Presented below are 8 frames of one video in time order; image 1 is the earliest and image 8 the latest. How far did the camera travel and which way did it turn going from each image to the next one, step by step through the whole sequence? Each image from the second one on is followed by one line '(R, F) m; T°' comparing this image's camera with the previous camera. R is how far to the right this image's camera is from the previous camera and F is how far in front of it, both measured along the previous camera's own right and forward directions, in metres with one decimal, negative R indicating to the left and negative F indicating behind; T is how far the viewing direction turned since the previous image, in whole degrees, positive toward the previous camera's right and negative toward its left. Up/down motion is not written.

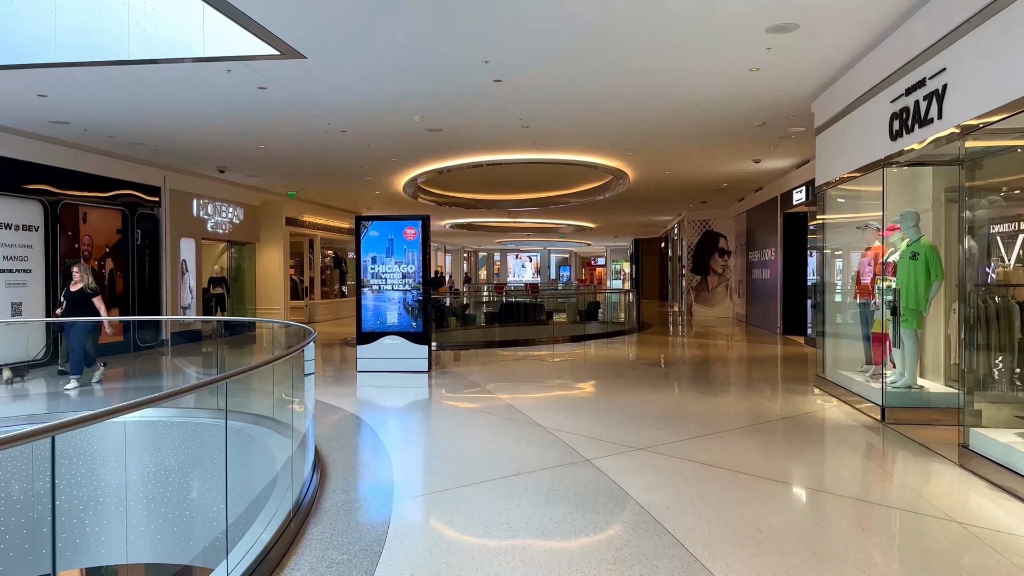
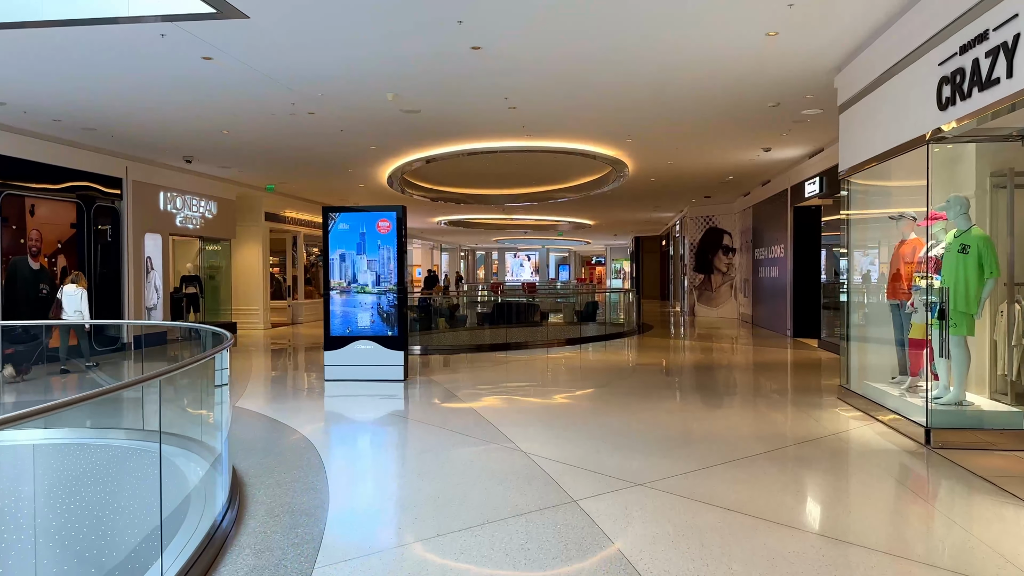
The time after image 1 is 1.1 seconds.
(+0.1, +0.8) m; 0°
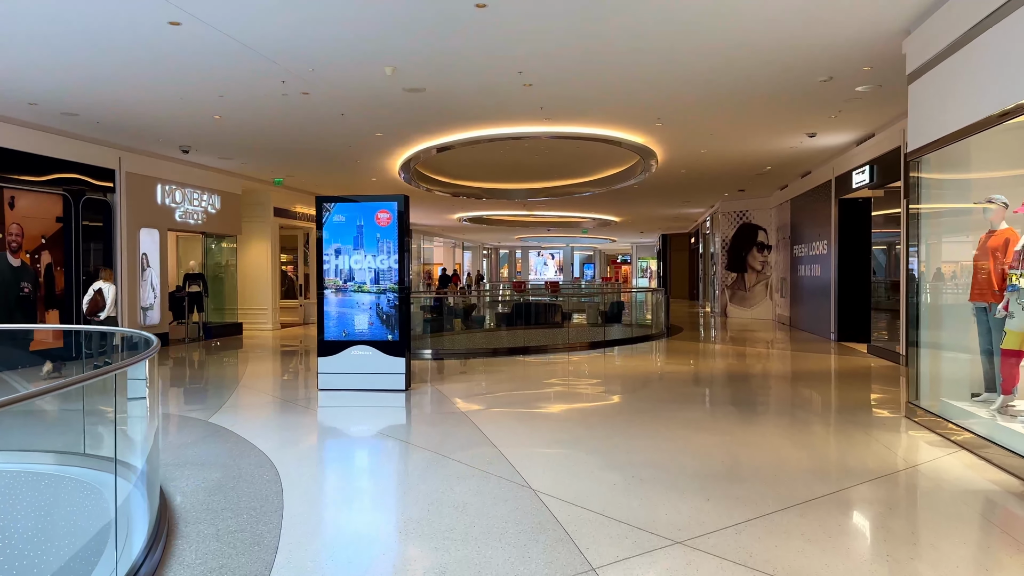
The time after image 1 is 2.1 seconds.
(+0.1, +0.8) m; -2°
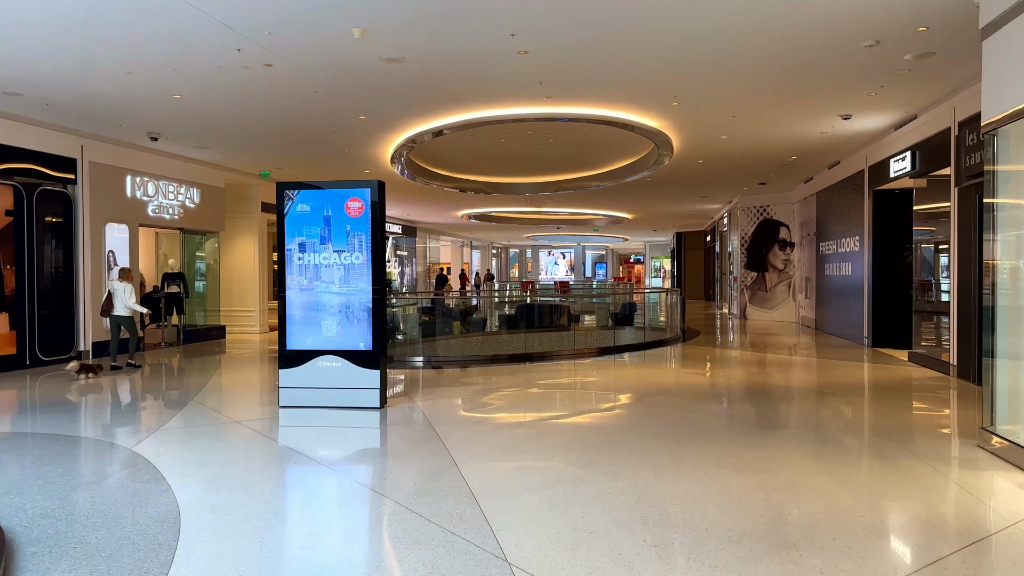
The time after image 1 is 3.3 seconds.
(+0.2, +0.9) m; -1°
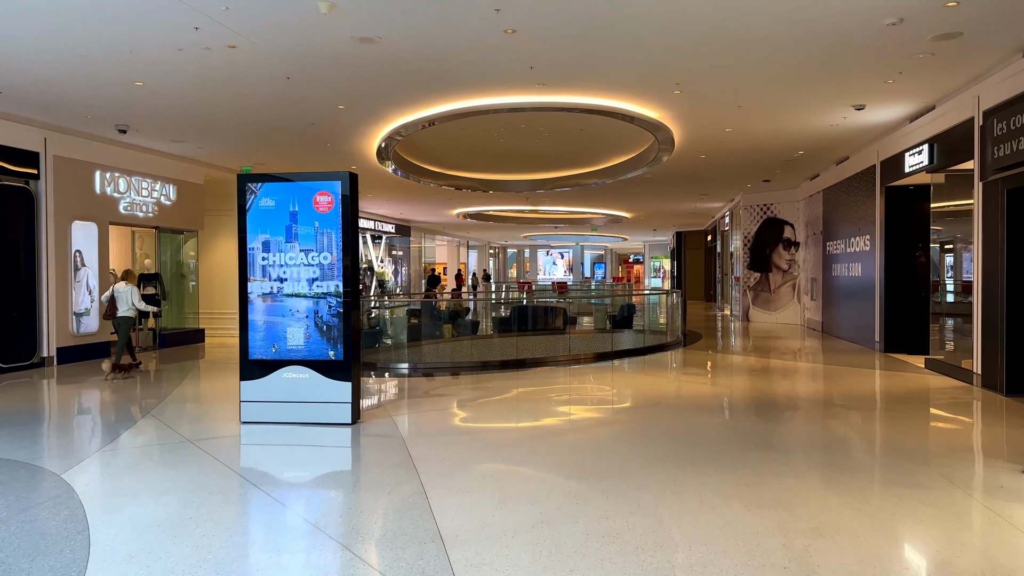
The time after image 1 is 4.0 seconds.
(+0.1, +0.5) m; 0°
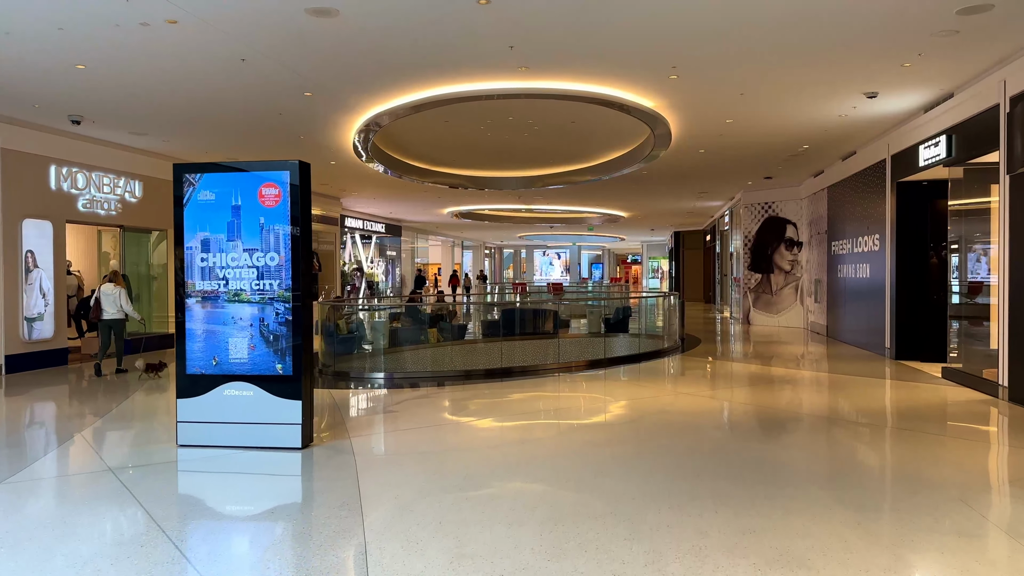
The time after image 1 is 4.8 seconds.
(+0.1, +0.6) m; 0°
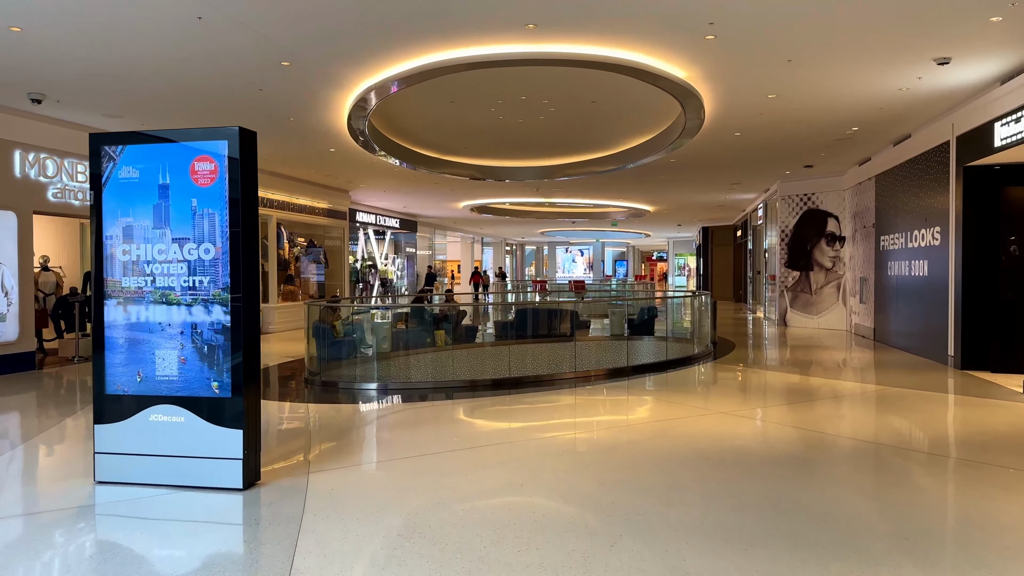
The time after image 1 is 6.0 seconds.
(+0.1, +0.9) m; -2°
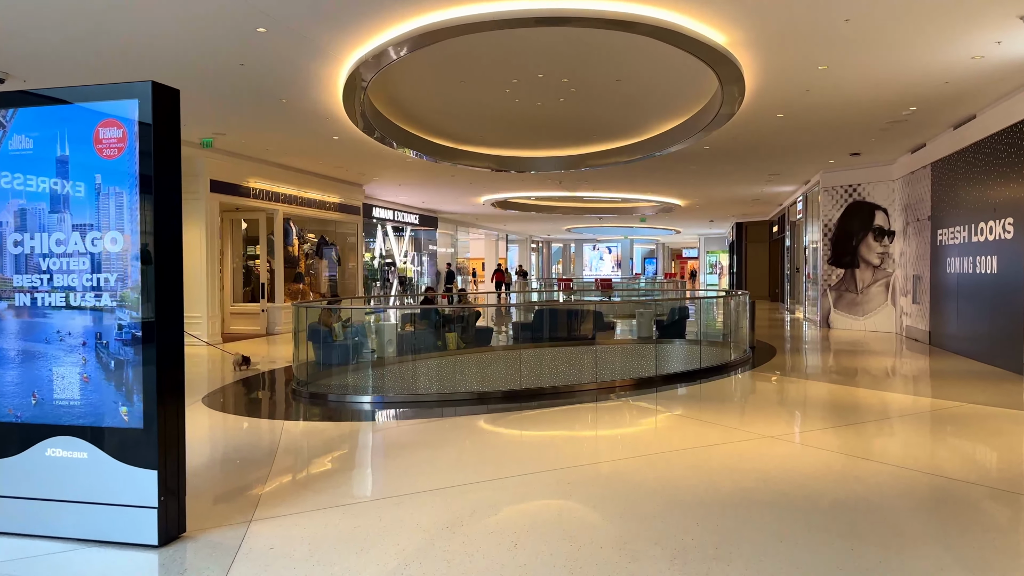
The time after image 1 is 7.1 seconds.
(+0.1, +0.8) m; -2°
